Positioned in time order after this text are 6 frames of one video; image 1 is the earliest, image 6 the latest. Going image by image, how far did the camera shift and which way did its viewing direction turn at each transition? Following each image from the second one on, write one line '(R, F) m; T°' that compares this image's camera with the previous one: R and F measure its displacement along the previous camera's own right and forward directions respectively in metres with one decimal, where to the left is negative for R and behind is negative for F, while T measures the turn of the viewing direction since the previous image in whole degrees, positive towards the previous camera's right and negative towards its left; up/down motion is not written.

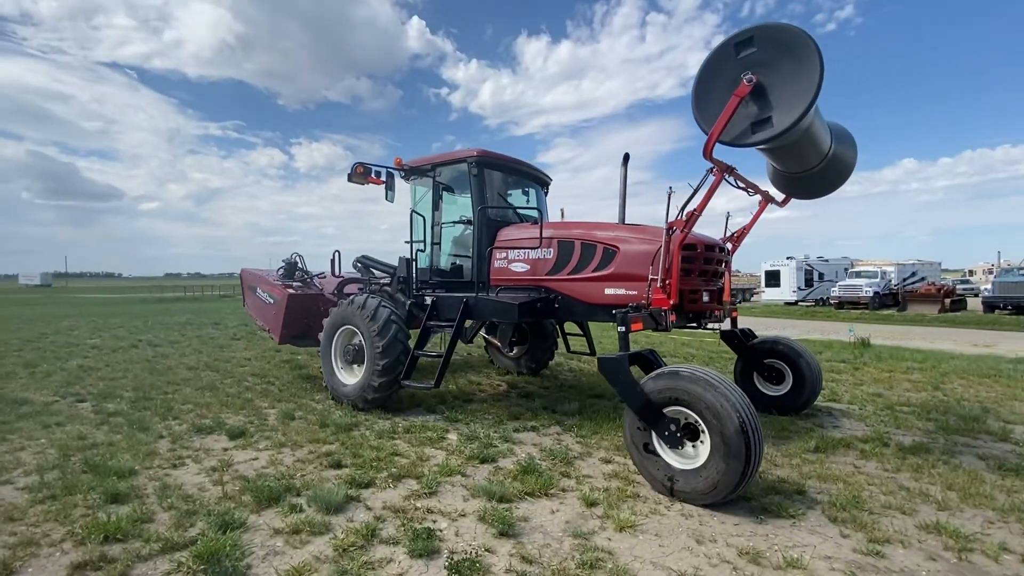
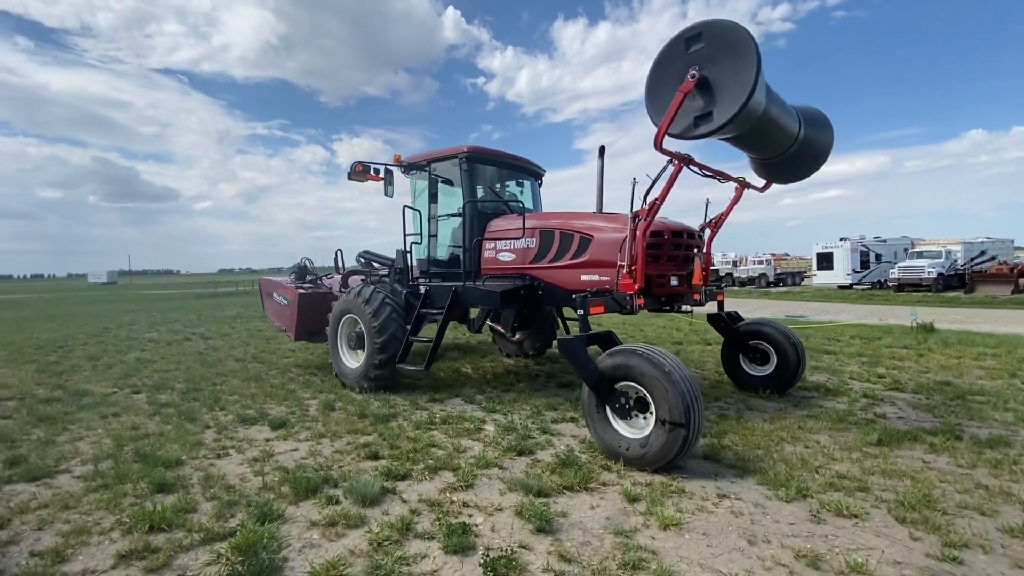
(0.0, +0.1) m; -4°
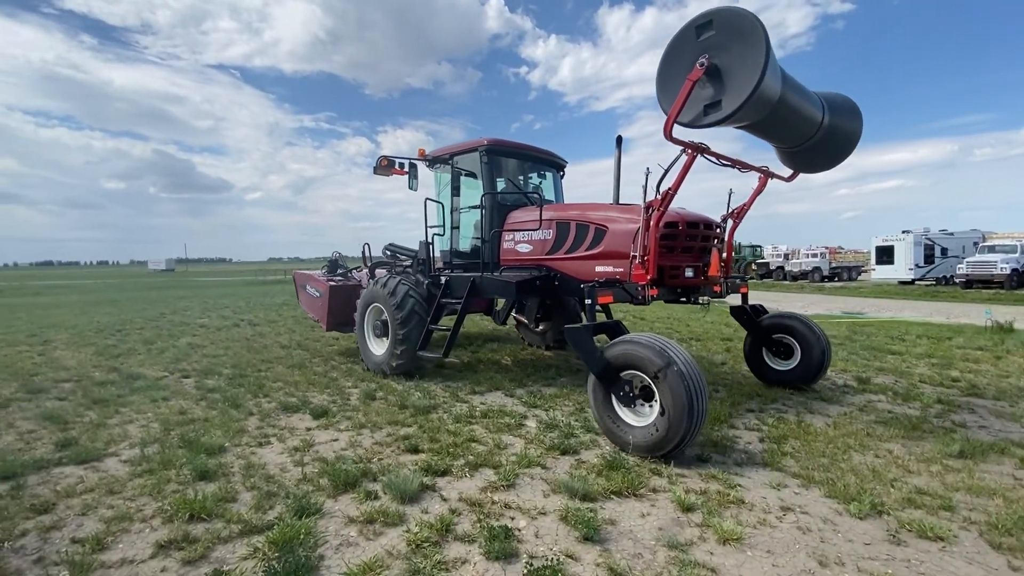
(0.0, +0.2) m; -4°
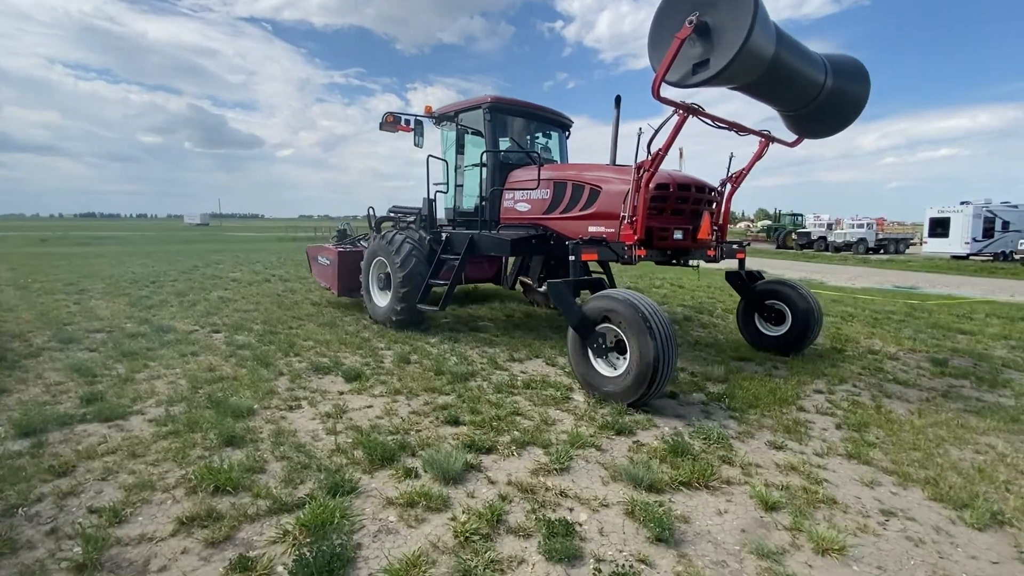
(-0.2, +0.4) m; -3°
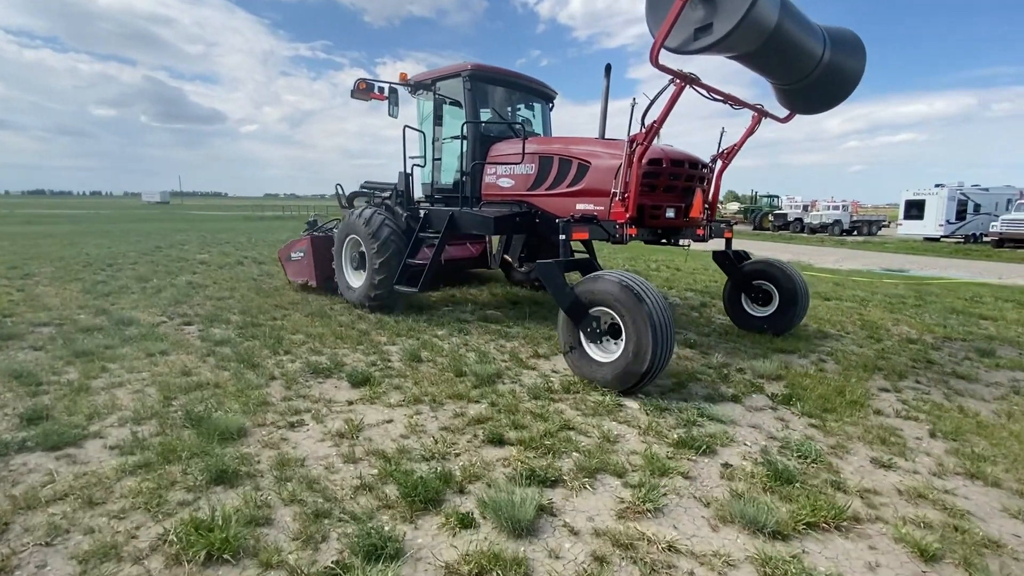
(-0.5, +0.7) m; +3°
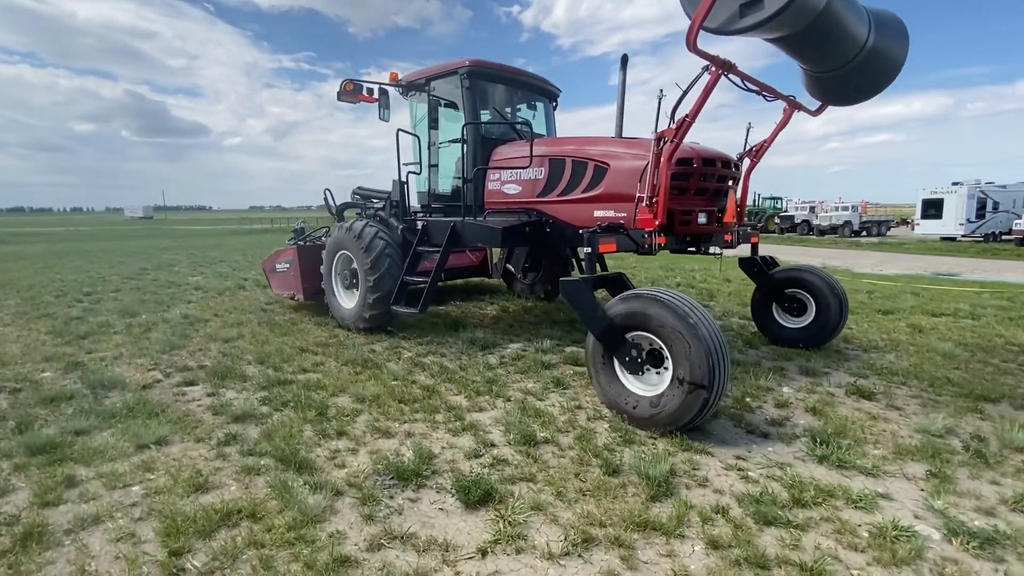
(-1.0, +1.3) m; +1°
